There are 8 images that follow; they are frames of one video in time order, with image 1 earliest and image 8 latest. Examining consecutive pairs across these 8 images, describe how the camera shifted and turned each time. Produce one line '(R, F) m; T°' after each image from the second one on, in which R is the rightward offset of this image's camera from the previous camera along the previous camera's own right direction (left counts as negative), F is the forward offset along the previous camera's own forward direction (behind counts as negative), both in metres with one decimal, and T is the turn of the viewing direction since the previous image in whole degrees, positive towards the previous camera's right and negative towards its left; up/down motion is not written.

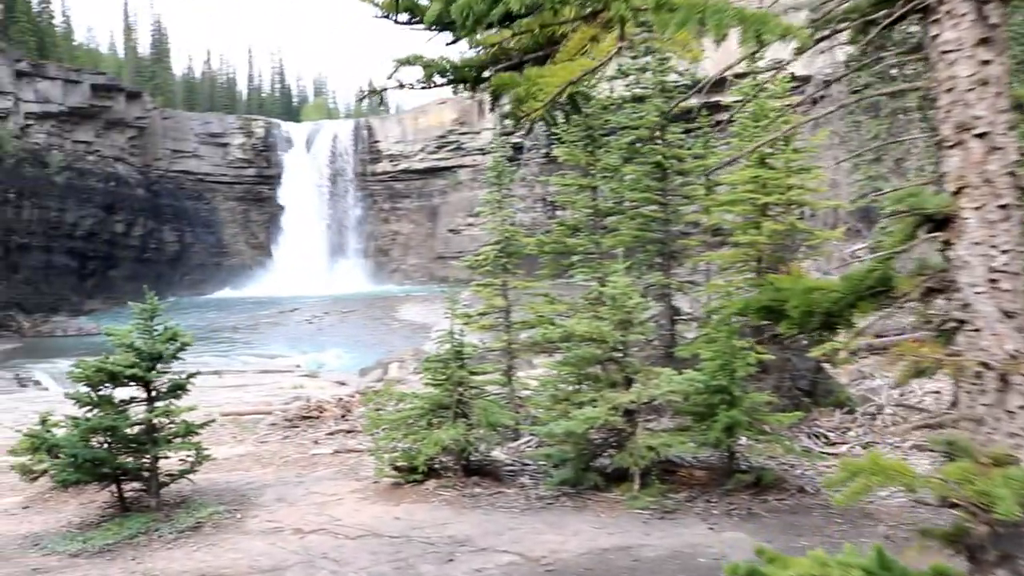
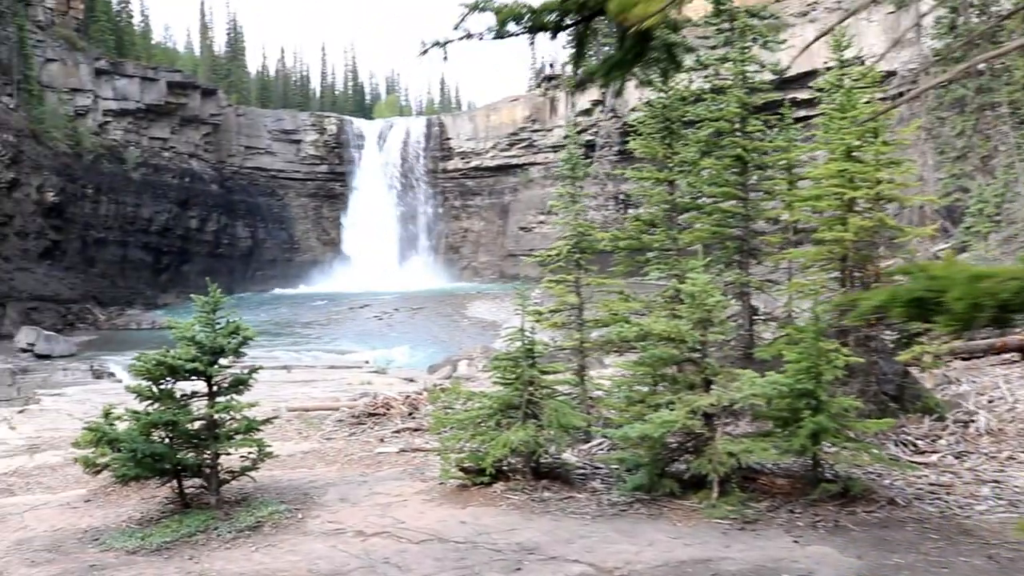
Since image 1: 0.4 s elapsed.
(0.0, +0.5) m; -6°
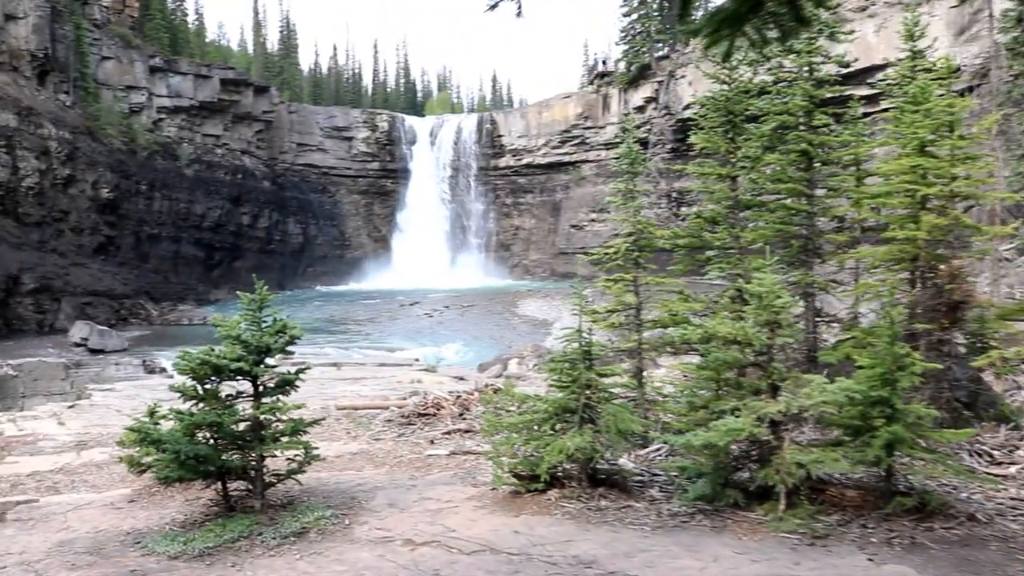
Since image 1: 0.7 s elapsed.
(-0.1, +0.4) m; -4°
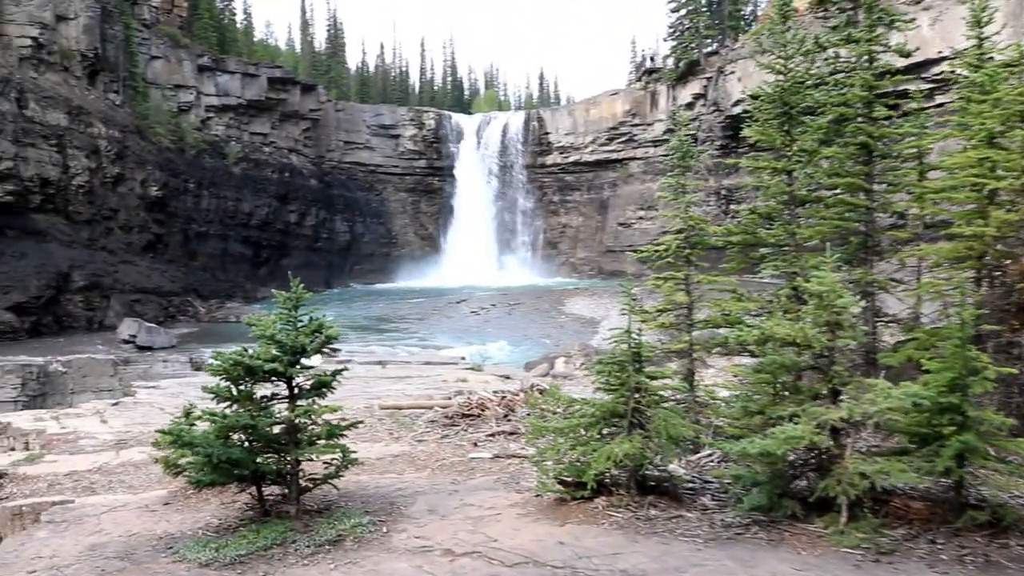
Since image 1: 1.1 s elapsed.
(0.0, +0.3) m; -4°
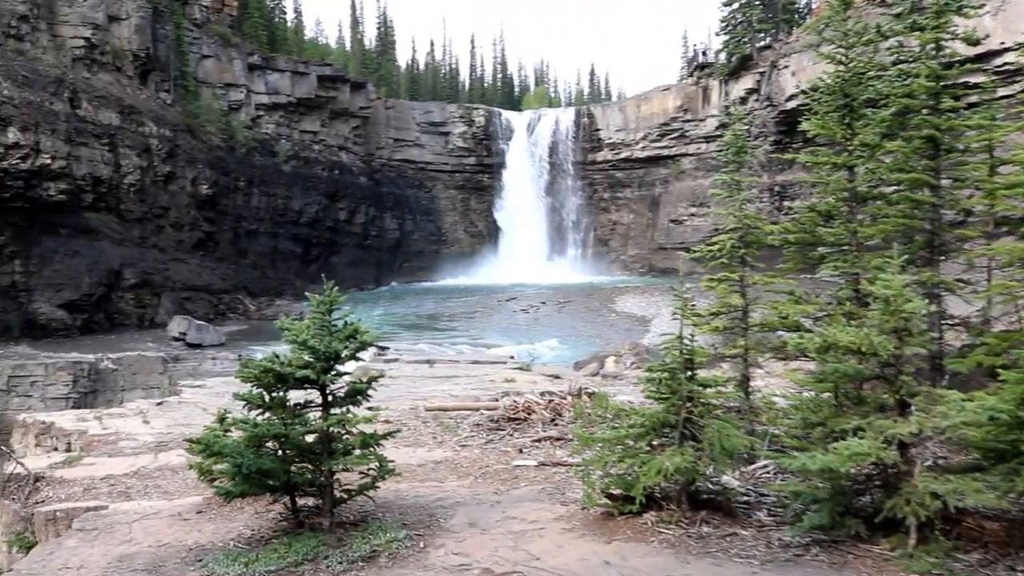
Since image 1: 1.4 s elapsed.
(0.0, +0.3) m; -4°
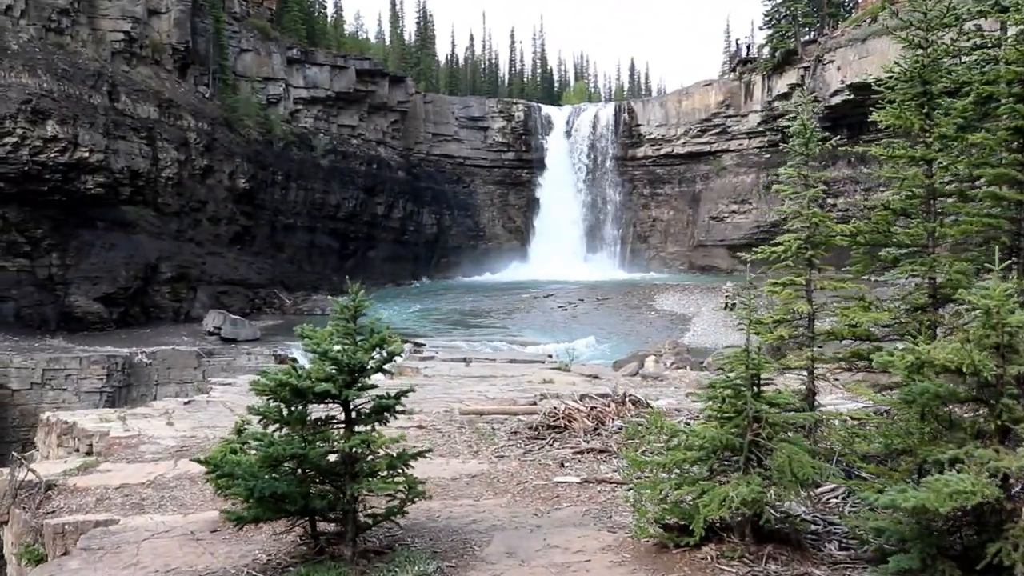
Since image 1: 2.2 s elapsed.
(0.0, +0.4) m; -3°
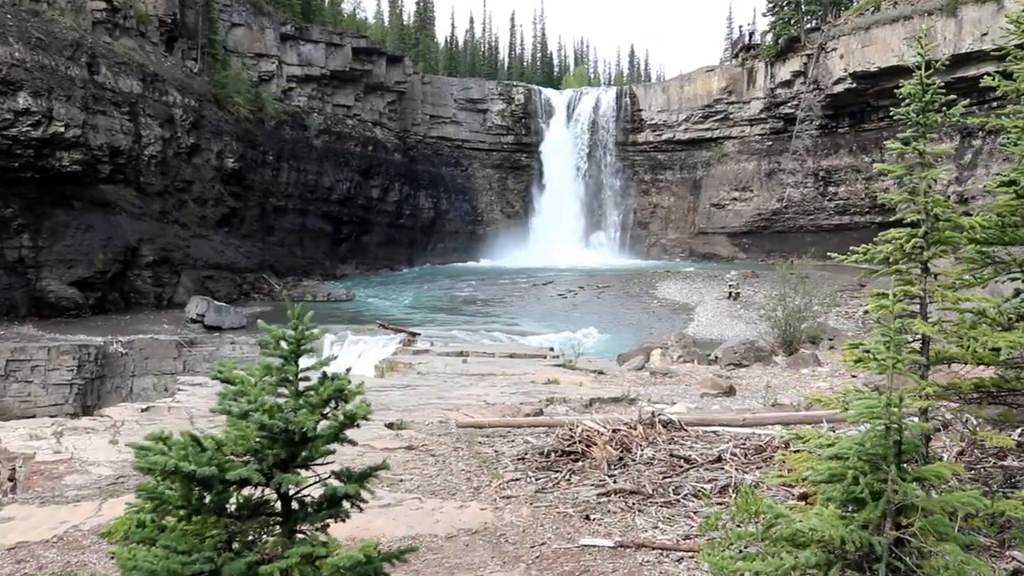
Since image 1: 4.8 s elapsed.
(0.0, +0.5) m; 0°
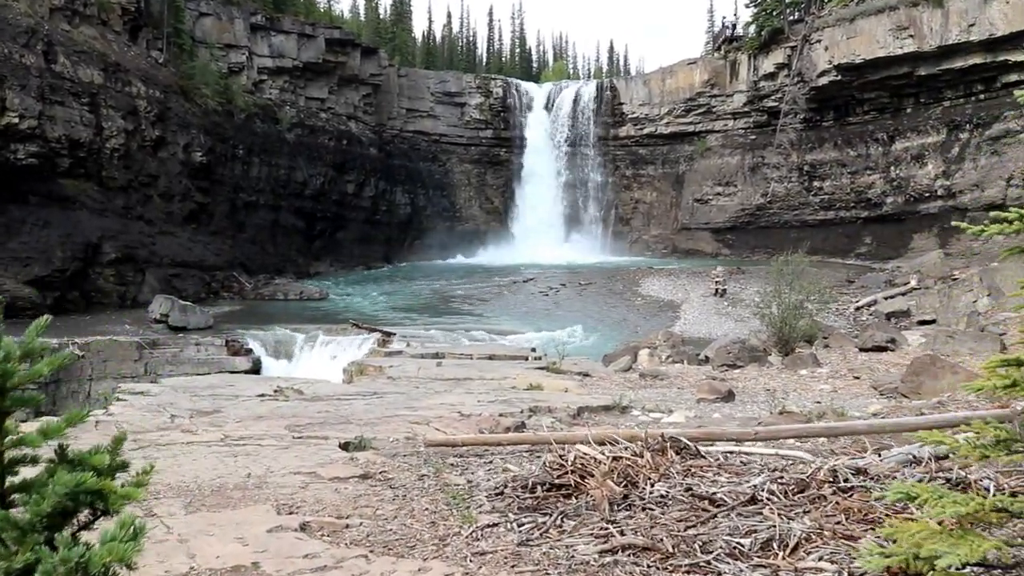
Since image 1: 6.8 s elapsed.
(0.0, +0.4) m; +2°
